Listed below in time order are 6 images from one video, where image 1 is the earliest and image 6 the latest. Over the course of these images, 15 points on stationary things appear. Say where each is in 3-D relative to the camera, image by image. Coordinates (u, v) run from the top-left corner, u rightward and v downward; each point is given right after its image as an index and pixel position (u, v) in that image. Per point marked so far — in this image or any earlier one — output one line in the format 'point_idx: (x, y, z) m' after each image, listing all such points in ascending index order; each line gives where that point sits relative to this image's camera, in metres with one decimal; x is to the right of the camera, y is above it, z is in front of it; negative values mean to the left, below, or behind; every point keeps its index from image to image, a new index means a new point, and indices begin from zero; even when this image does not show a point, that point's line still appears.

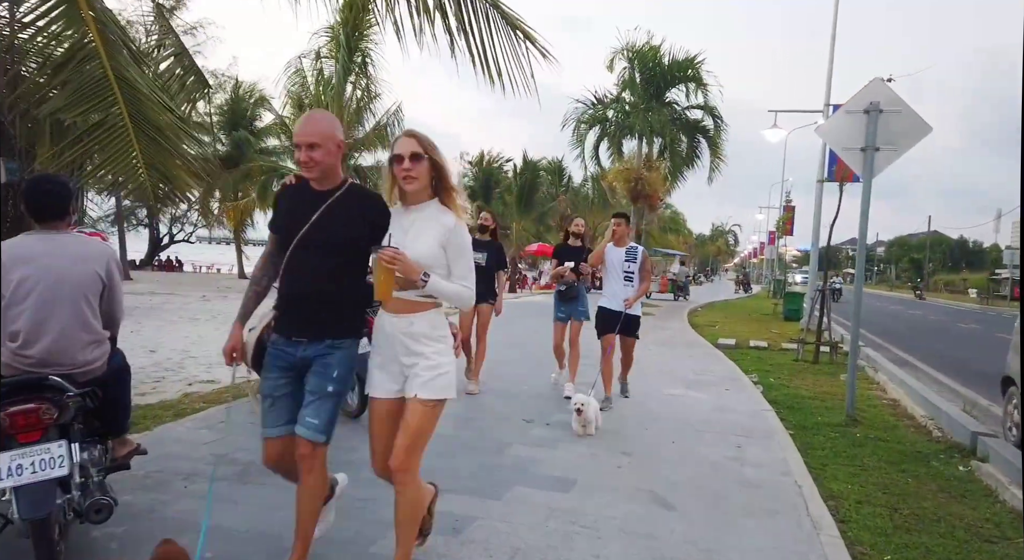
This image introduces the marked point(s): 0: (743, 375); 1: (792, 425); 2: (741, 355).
0: (+3.1, -1.3, +8.9) m
1: (+2.8, -1.4, +6.5) m
2: (+4.1, -1.3, +11.7) m
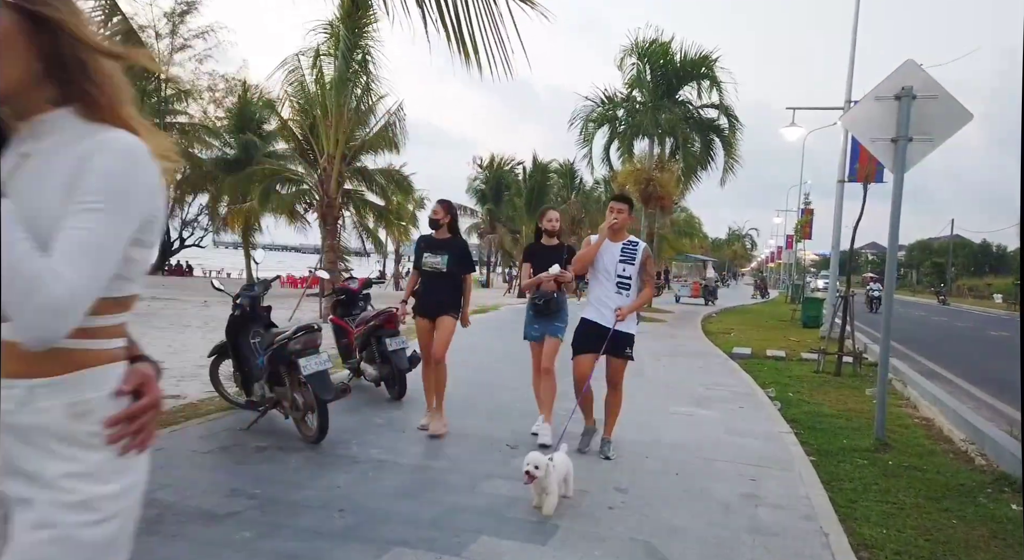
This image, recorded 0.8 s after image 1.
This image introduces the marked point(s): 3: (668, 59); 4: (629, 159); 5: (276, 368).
0: (+3.1, -1.4, +8.2) m
1: (+2.7, -1.5, +5.8) m
2: (+4.1, -1.4, +11.0) m
3: (+4.3, +6.1, +18.0) m
4: (+3.4, +3.5, +18.9) m
5: (-1.7, -0.6, +4.6) m
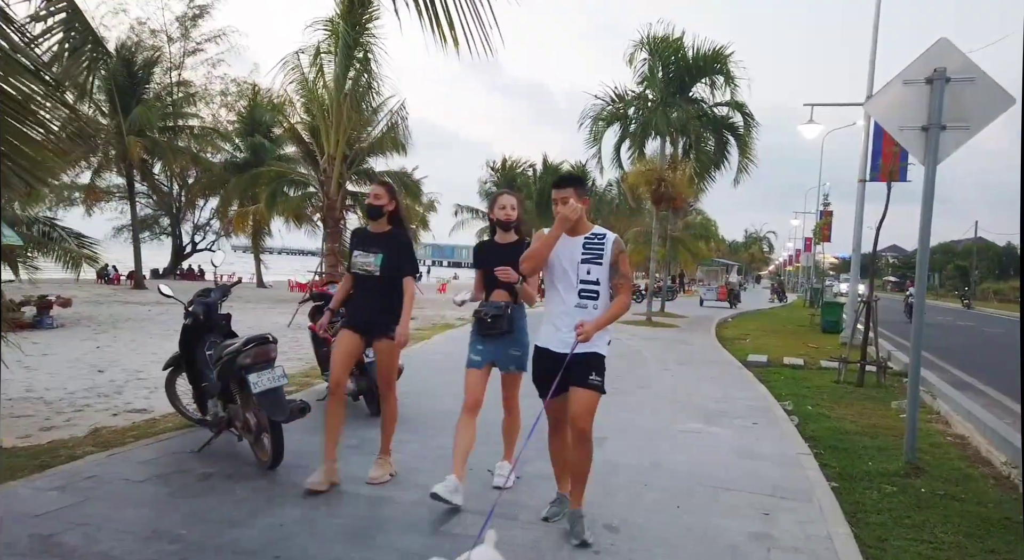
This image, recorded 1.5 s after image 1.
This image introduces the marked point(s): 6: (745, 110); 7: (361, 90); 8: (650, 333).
0: (+3.0, -1.4, +7.6) m
1: (+2.6, -1.5, +5.2) m
2: (+4.1, -1.5, +10.4) m
3: (+4.5, +6.0, +17.4) m
4: (+3.6, +3.4, +18.3) m
5: (-1.8, -0.7, +4.1) m
6: (+6.8, +4.9, +19.0) m
7: (-3.5, +4.4, +15.0) m
8: (+3.1, -1.2, +14.8) m
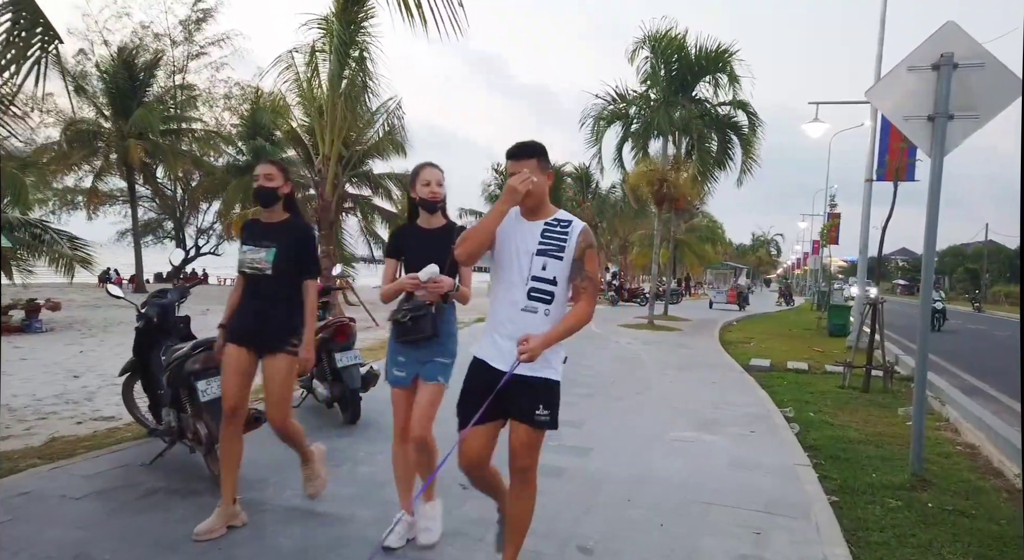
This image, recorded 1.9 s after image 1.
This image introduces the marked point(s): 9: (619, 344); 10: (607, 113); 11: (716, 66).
0: (+2.9, -1.4, +7.3) m
1: (+2.4, -1.5, +4.9) m
2: (+4.0, -1.5, +10.0) m
3: (+4.5, +6.0, +17.1) m
4: (+3.6, +3.3, +18.0) m
5: (-2.0, -0.7, +3.9) m
6: (+6.8, +4.9, +18.6) m
7: (-3.5, +4.3, +14.7) m
8: (+3.1, -1.2, +14.5) m
9: (+2.1, -1.3, +12.9) m
10: (+2.6, +4.6, +17.9) m
11: (+5.4, +5.7, +17.3) m
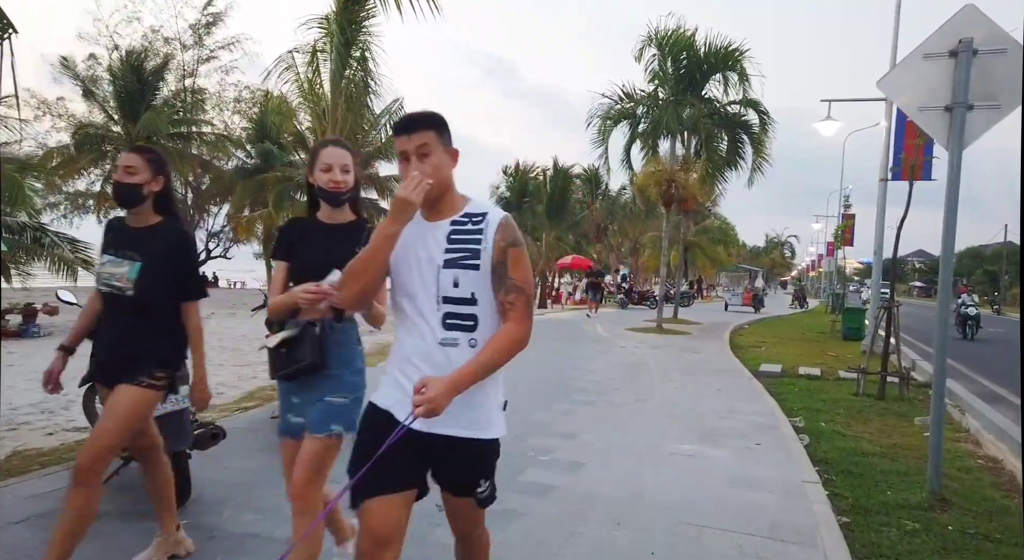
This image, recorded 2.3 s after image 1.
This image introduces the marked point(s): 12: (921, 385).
0: (+2.9, -1.5, +6.9) m
1: (+2.3, -1.6, +4.5) m
2: (+4.0, -1.6, +9.6) m
3: (+4.6, +5.9, +16.8) m
4: (+3.7, +3.3, +17.6) m
5: (-2.1, -0.7, +3.6) m
6: (+6.9, +4.8, +18.2) m
7: (-3.4, +4.2, +14.5) m
8: (+3.2, -1.3, +14.1) m
9: (+2.2, -1.3, +12.6) m
10: (+2.7, +4.5, +17.5) m
11: (+5.5, +5.6, +16.9) m
12: (+5.9, -1.5, +9.5) m
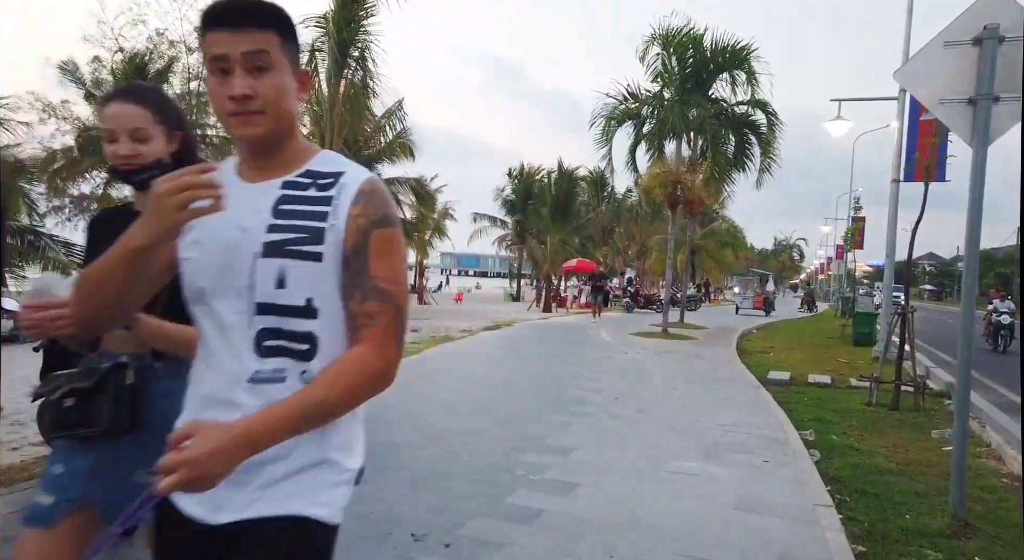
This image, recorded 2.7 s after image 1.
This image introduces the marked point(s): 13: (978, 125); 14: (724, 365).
0: (+2.8, -1.5, +6.5) m
1: (+2.2, -1.6, +4.2) m
2: (+4.0, -1.6, +9.3) m
3: (+4.7, +5.8, +16.4) m
4: (+3.8, +3.2, +17.3) m
5: (-2.2, -0.7, +3.3) m
6: (+7.0, +4.7, +17.8) m
7: (-3.4, +4.1, +14.3) m
8: (+3.2, -1.4, +13.8) m
9: (+2.2, -1.4, +12.2) m
10: (+2.8, +4.4, +17.2) m
11: (+5.6, +5.5, +16.6) m
12: (+5.9, -1.6, +9.1) m
13: (+3.0, +1.0, +4.2) m
14: (+3.7, -1.5, +11.3) m
